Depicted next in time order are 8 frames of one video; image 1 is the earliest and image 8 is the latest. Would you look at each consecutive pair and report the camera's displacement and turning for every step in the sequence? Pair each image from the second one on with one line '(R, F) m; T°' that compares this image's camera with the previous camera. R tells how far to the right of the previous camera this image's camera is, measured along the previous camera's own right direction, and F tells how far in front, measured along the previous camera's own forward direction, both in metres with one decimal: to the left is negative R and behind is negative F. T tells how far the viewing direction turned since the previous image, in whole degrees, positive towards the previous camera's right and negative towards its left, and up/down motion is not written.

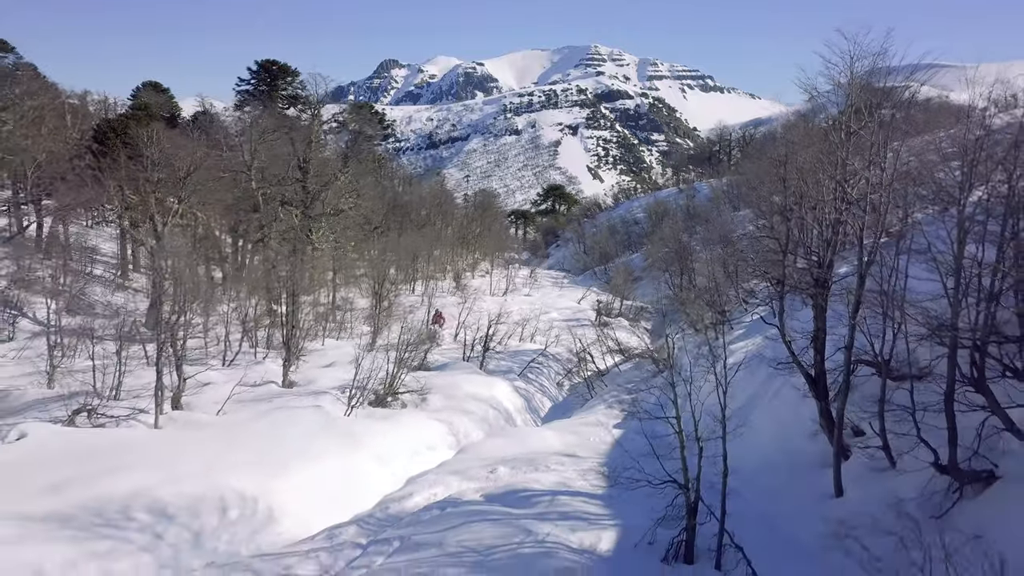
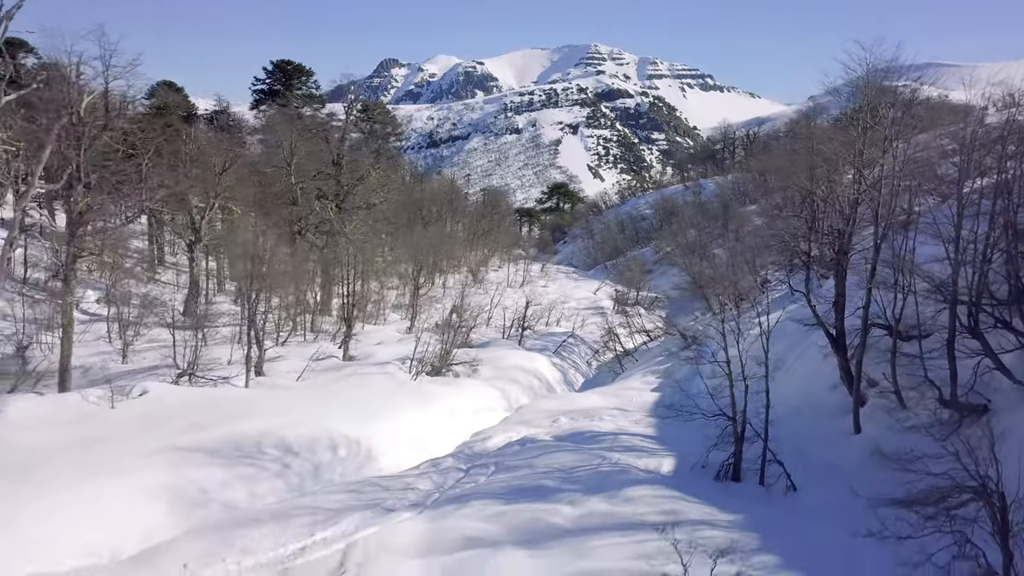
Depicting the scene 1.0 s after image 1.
(-1.1, -2.1) m; 0°
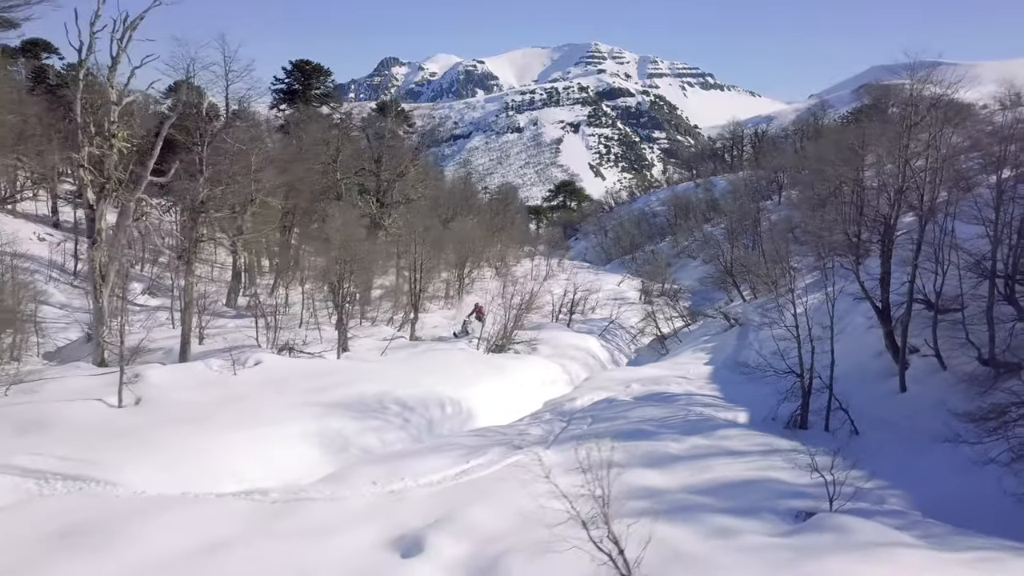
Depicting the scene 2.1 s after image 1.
(-1.6, -1.9) m; 0°
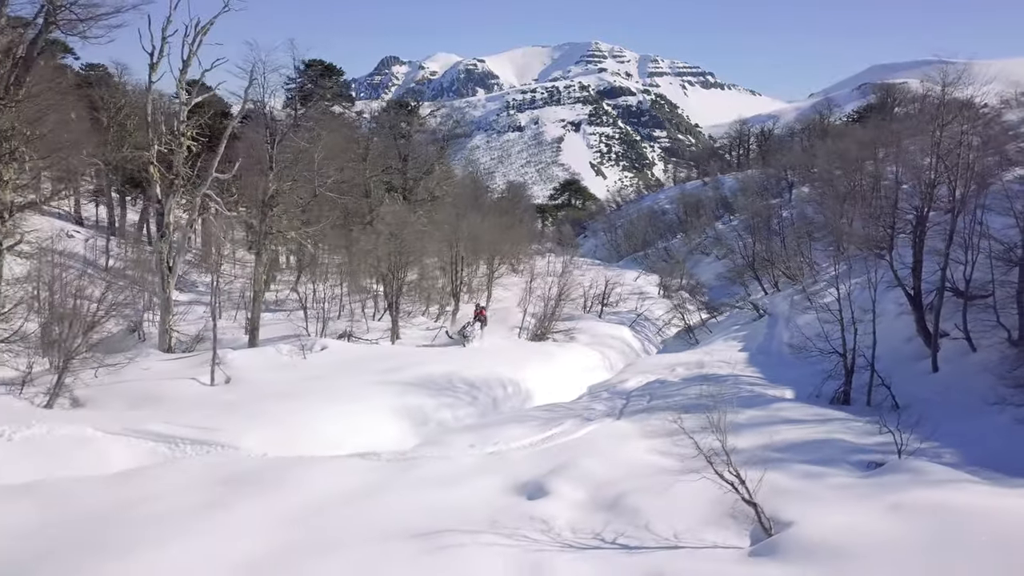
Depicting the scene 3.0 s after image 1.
(-1.1, -1.1) m; 0°
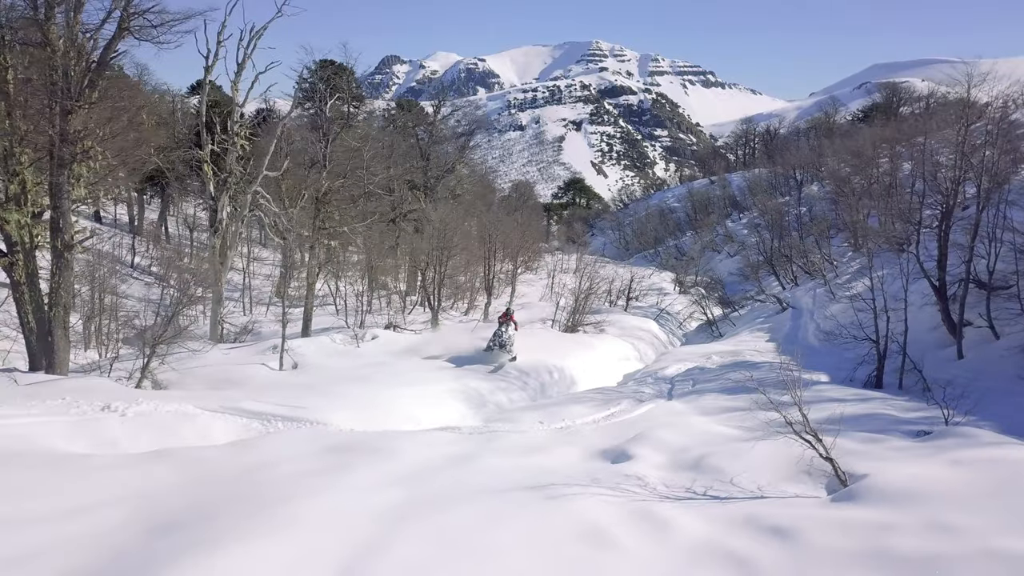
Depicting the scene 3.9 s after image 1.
(-1.0, -0.9) m; 0°
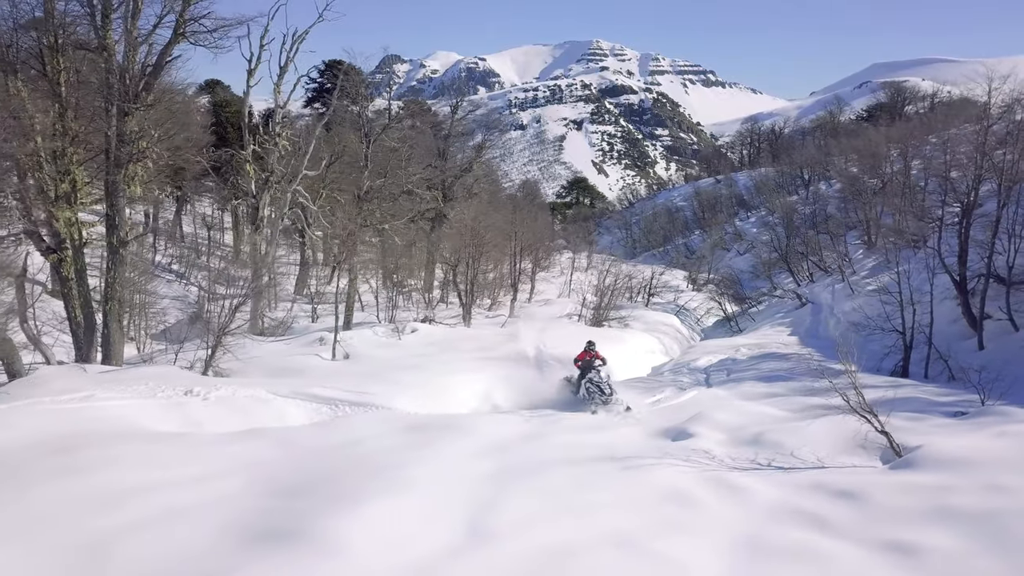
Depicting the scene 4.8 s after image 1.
(-0.8, -0.8) m; 0°
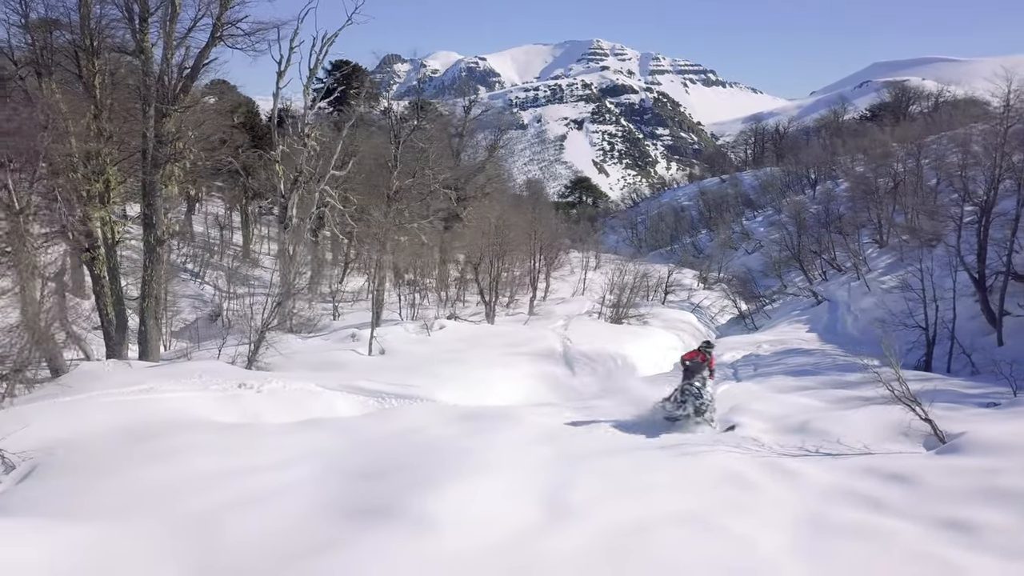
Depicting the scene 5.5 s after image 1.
(-0.6, -0.4) m; 0°
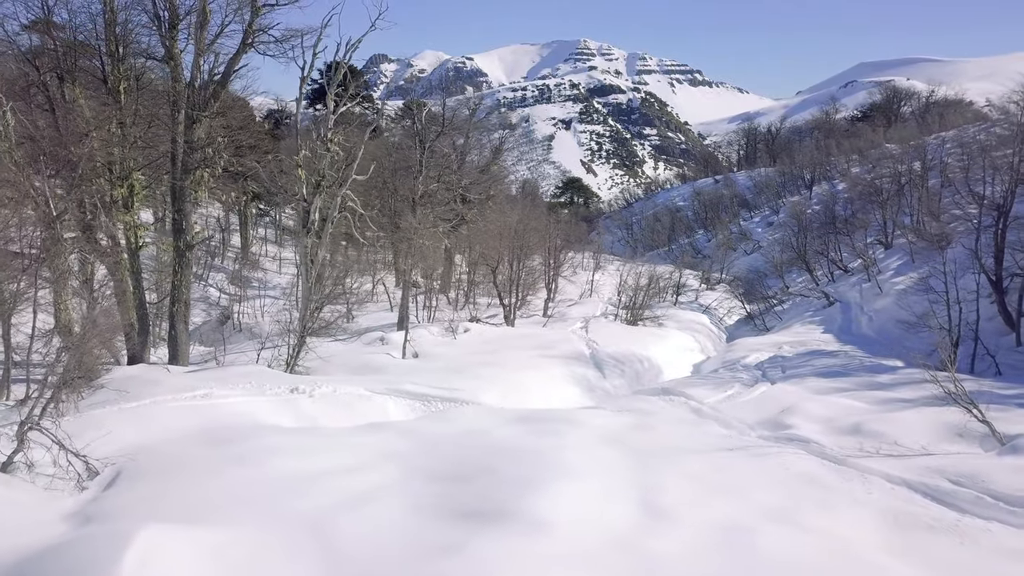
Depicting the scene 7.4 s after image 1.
(-0.9, -0.2) m; +1°
